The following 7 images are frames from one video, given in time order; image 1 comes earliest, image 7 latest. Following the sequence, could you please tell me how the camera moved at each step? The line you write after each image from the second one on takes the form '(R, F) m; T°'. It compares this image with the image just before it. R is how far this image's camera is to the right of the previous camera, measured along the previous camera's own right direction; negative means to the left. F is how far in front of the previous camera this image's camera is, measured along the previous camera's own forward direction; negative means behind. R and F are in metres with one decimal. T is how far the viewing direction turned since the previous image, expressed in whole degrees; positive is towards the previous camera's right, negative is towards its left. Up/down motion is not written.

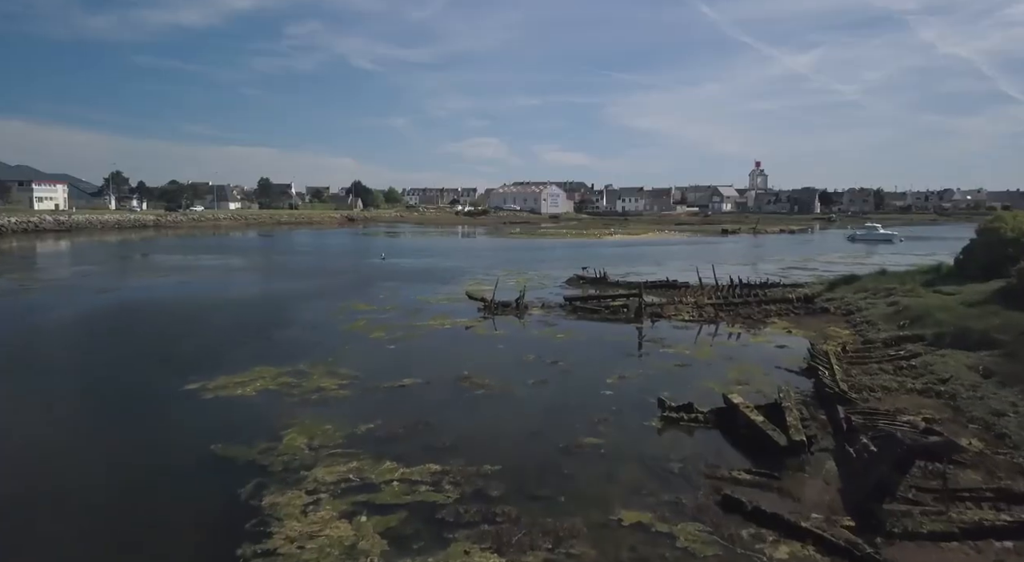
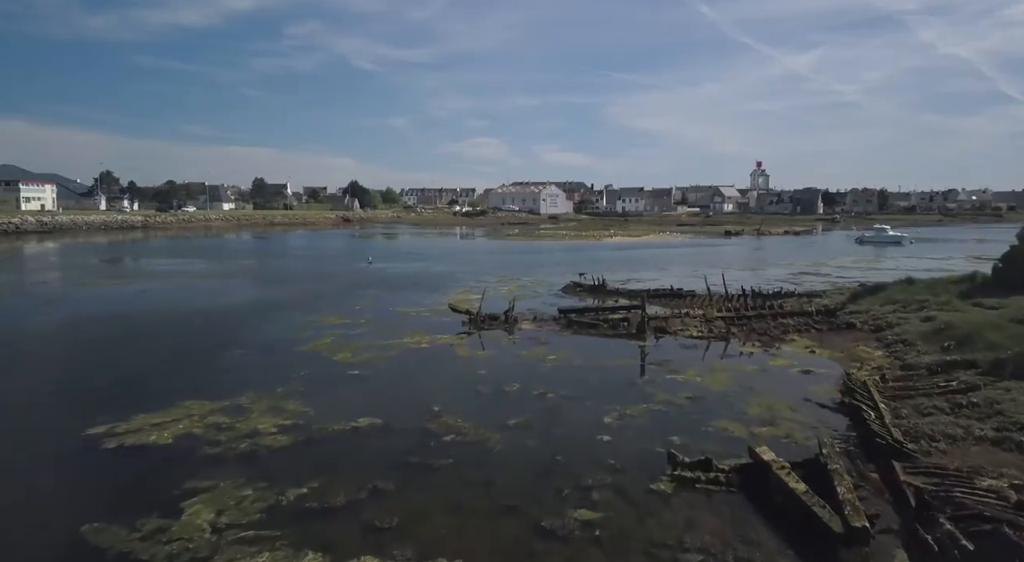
(+0.4, +2.4) m; 0°
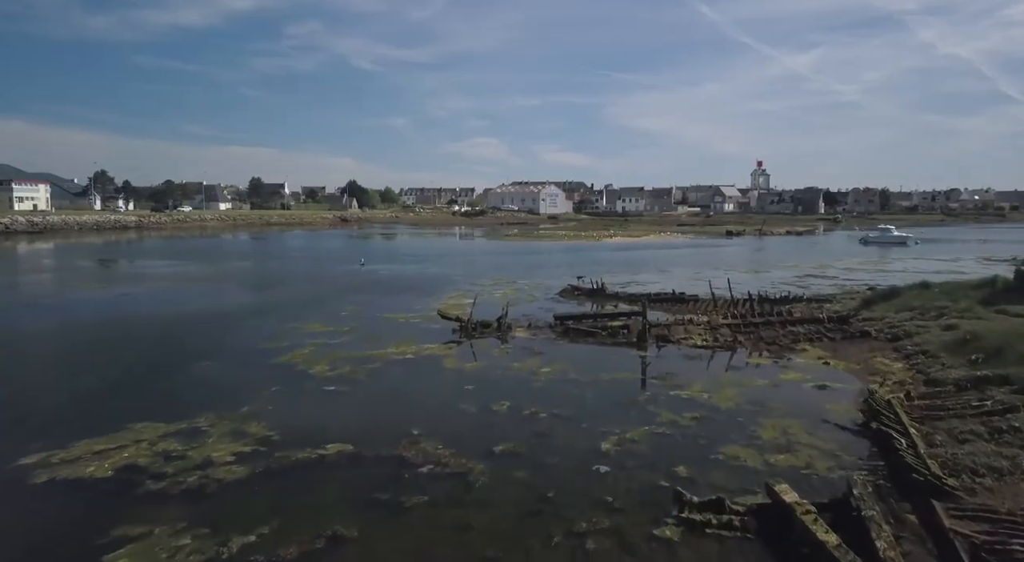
(+0.2, +1.2) m; 0°
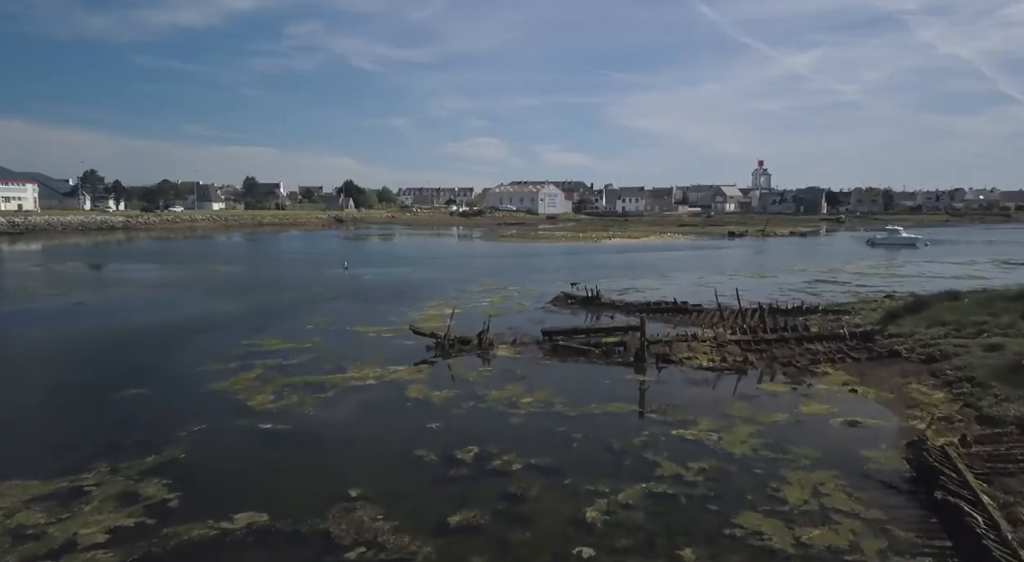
(+0.5, +2.3) m; 0°
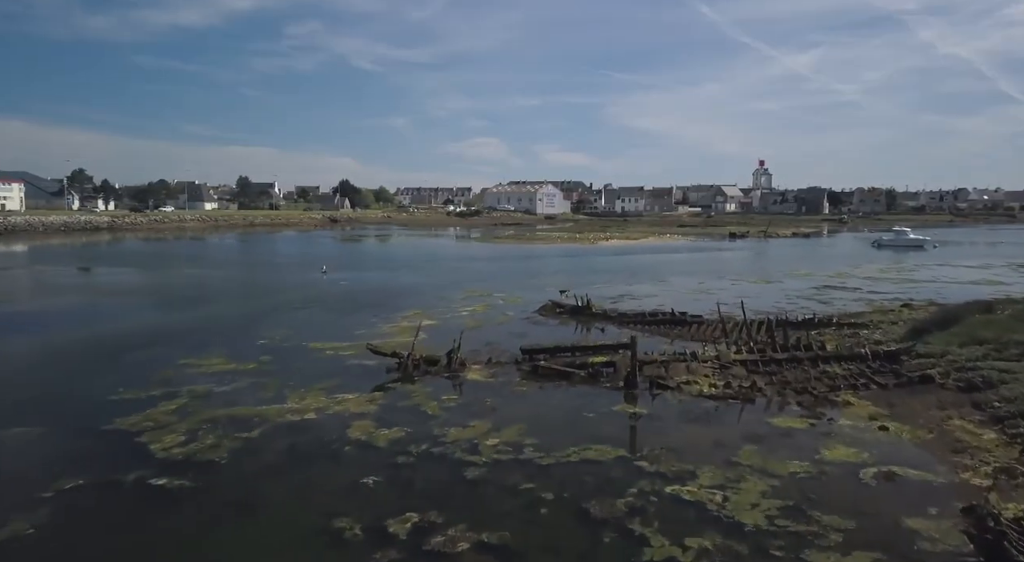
(+0.7, +2.3) m; 0°
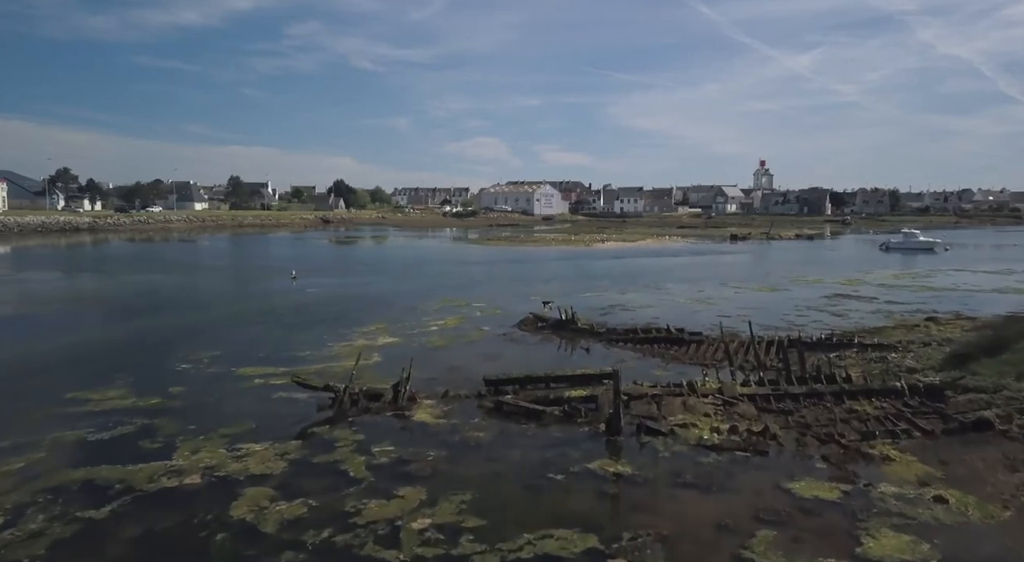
(+0.9, +2.8) m; 0°
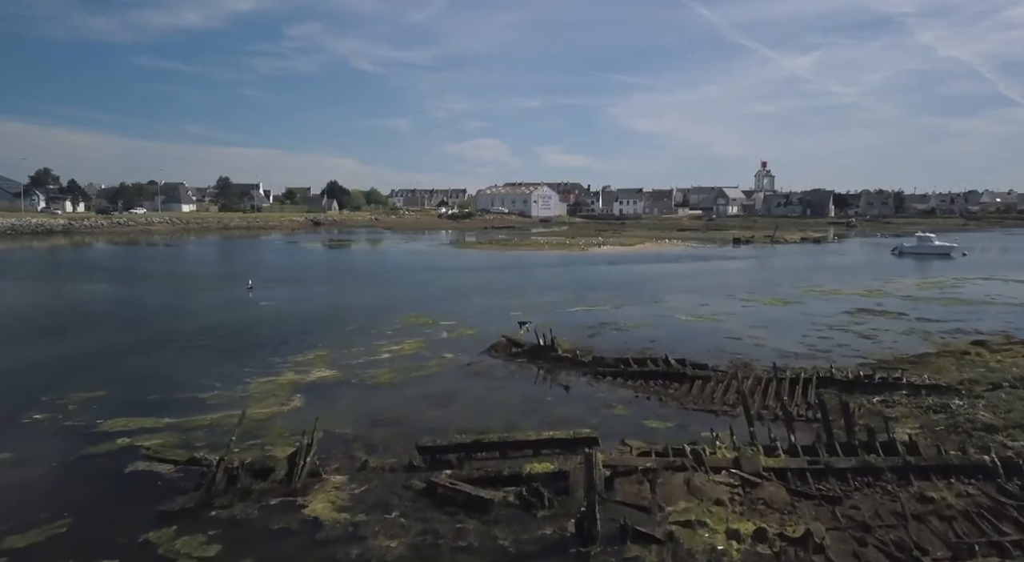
(+0.9, +3.6) m; 0°
